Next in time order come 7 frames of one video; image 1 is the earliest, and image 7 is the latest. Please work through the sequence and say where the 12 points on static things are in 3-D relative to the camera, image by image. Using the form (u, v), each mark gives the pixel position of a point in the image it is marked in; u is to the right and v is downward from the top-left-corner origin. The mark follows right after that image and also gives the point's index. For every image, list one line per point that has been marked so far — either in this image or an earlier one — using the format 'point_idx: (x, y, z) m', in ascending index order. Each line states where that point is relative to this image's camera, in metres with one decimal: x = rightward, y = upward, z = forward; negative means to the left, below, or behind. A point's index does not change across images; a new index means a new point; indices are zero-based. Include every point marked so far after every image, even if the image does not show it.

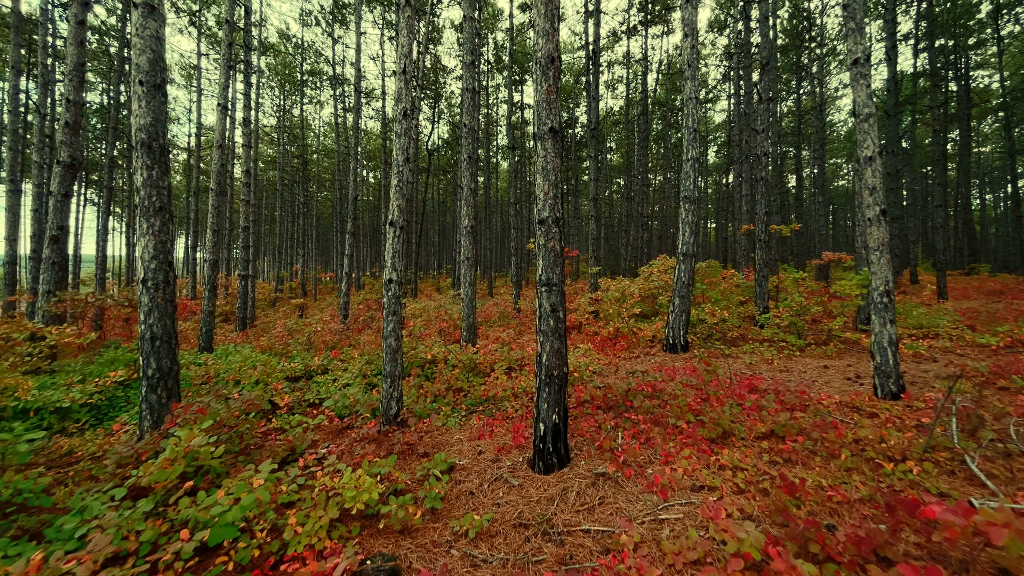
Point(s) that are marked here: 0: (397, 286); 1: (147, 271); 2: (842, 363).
0: (-1.5, 0.0, +5.8) m
1: (-4.4, +0.2, +5.3) m
2: (+5.9, -1.4, +7.8) m
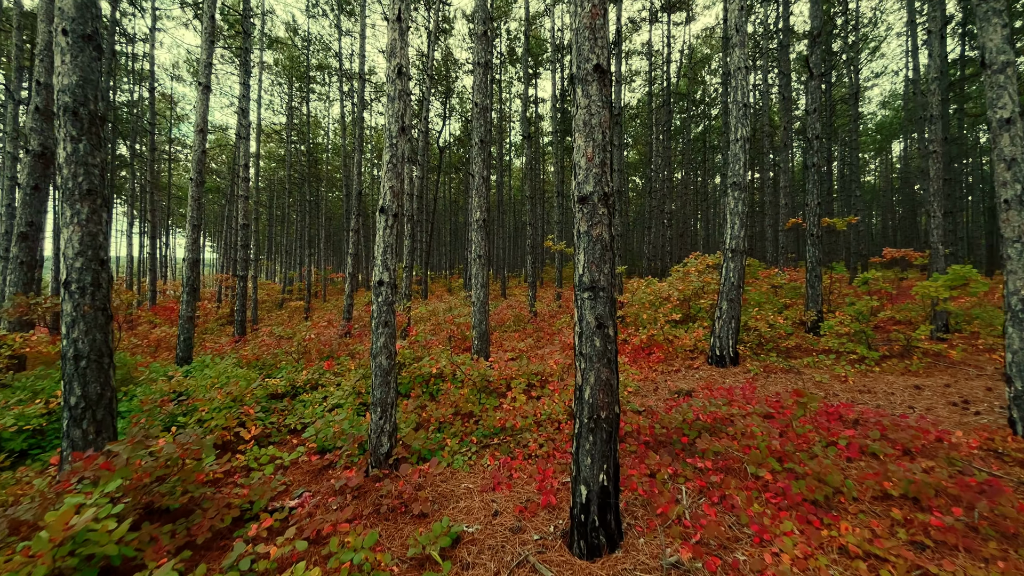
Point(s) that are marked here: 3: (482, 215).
0: (-1.3, 0.0, +4.6) m
1: (-4.2, +0.2, +4.1) m
2: (+6.2, -1.4, +6.4) m
3: (-0.6, +1.5, +8.9) m
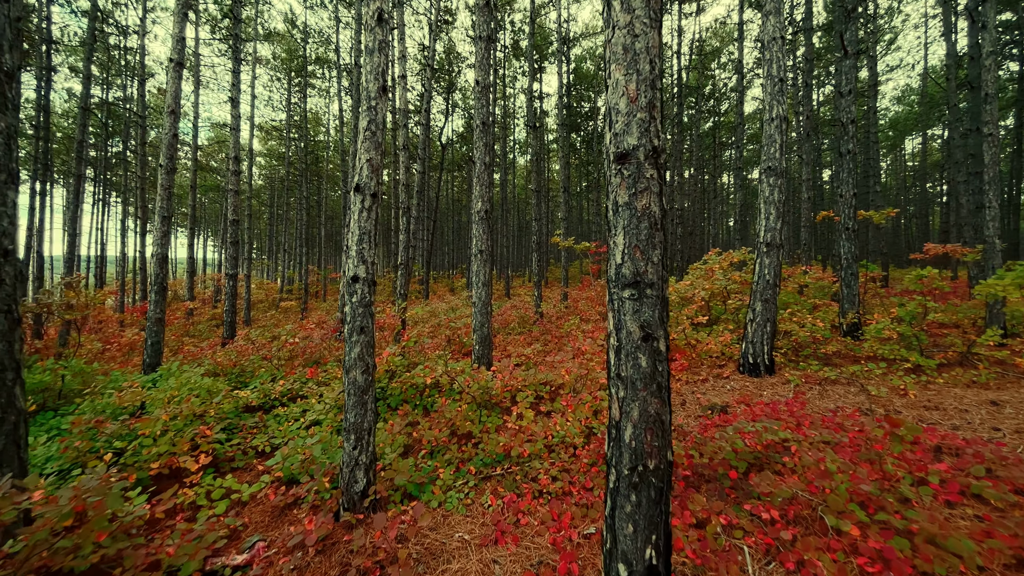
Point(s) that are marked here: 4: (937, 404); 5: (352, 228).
0: (-1.2, 0.0, +3.7) m
1: (-4.1, +0.2, +3.3) m
2: (+6.3, -1.4, +5.5) m
3: (-0.5, +1.5, +8.0) m
4: (+5.2, -1.4, +5.4) m
5: (-1.4, +0.5, +3.9) m
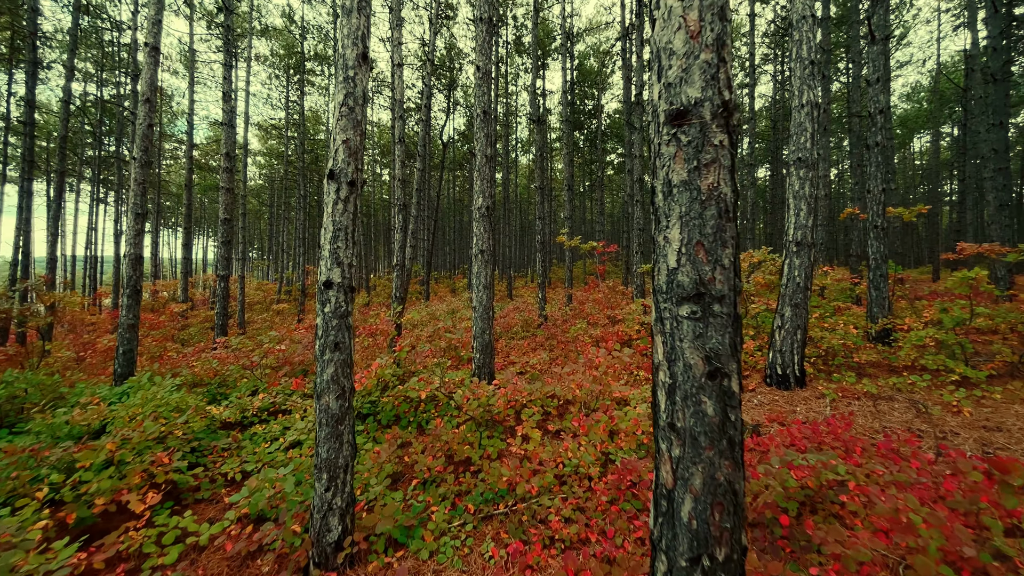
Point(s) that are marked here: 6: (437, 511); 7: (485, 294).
0: (-1.2, -0.1, +3.1) m
1: (-4.1, +0.1, +2.7) m
2: (+6.3, -1.4, +4.8) m
3: (-0.5, +1.4, +7.4) m
4: (+5.3, -1.5, +4.7) m
5: (-1.4, +0.5, +3.3) m
6: (-0.6, -1.8, +3.5) m
7: (-0.4, -0.1, +7.3) m
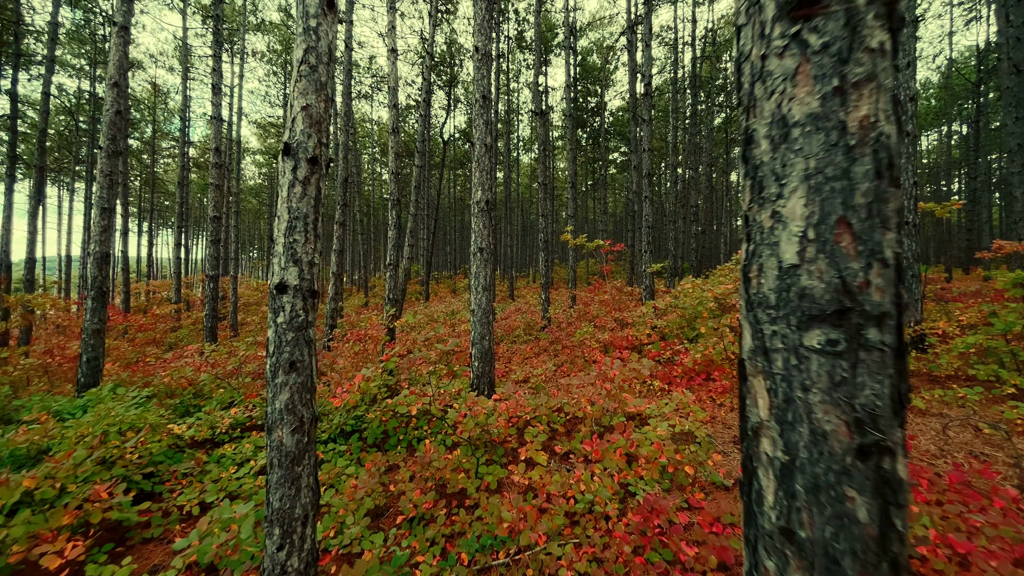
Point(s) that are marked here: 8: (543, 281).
0: (-1.2, -0.1, +2.5) m
1: (-4.1, +0.1, +2.1) m
2: (+6.3, -1.4, +4.2) m
3: (-0.5, +1.4, +6.8) m
4: (+5.3, -1.5, +4.1) m
5: (-1.4, +0.5, +2.7) m
6: (-0.6, -1.8, +2.9) m
7: (-0.4, -0.1, +6.7) m
8: (+1.0, +0.3, +14.2) m
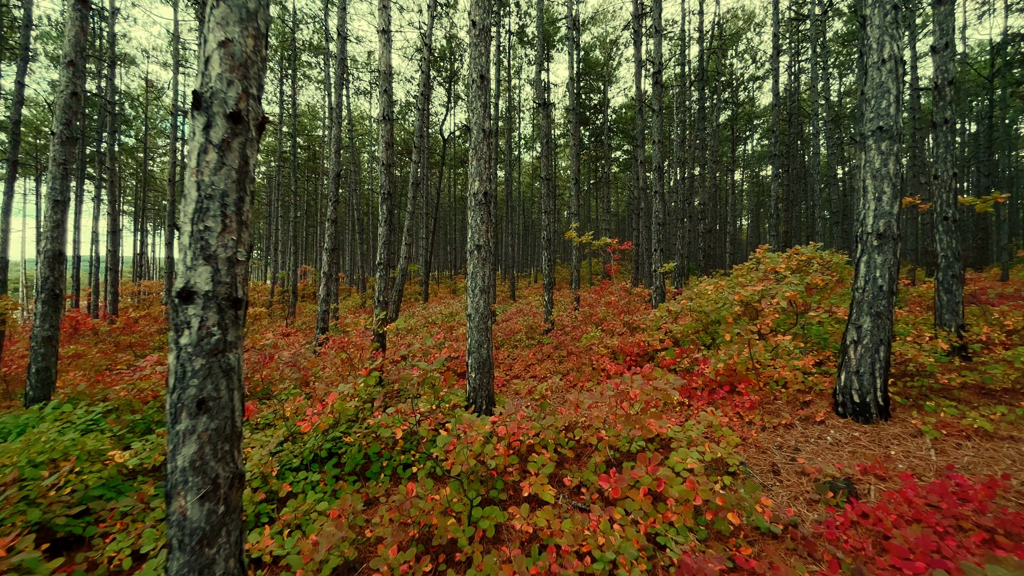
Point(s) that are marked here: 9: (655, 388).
0: (-1.2, -0.1, +1.8) m
1: (-4.1, +0.1, +1.4) m
2: (+6.3, -1.5, +3.5) m
3: (-0.4, +1.4, +6.1) m
4: (+5.3, -1.5, +3.4) m
5: (-1.4, +0.4, +2.0) m
6: (-0.6, -1.9, +2.2) m
7: (-0.4, -0.1, +6.0) m
8: (+1.0, +0.2, +13.5) m
9: (+1.3, -0.9, +4.0) m
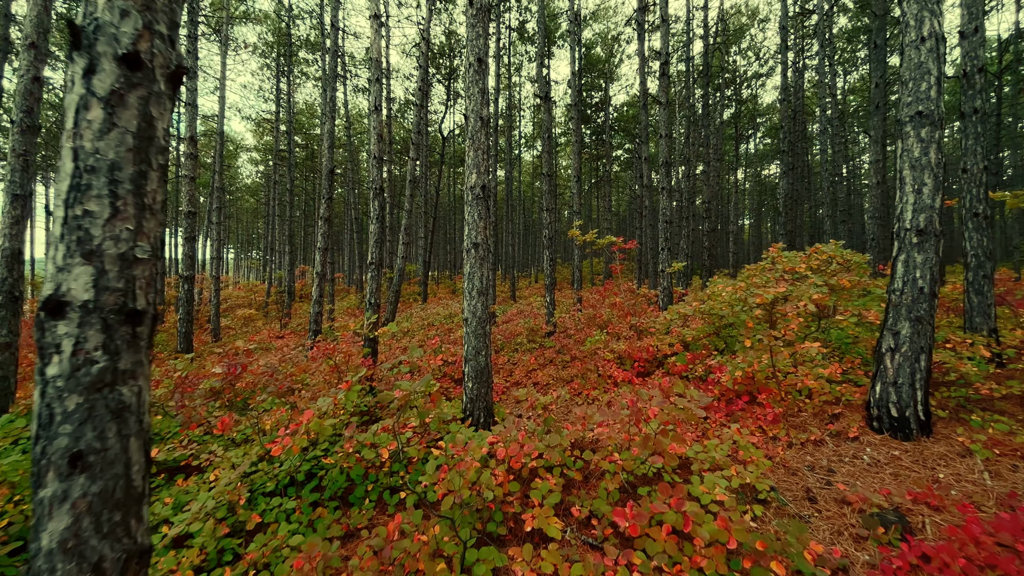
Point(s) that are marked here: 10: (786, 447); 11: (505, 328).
0: (-1.2, -0.1, +1.3) m
1: (-4.1, +0.1, +0.9) m
2: (+6.3, -1.5, +3.0) m
3: (-0.4, +1.4, +5.6) m
4: (+5.3, -1.5, +2.9) m
5: (-1.4, +0.4, +1.6) m
6: (-0.6, -1.9, +1.8) m
7: (-0.4, -0.2, +5.5) m
8: (+1.1, +0.2, +13.0) m
9: (+1.3, -0.9, +3.6) m
10: (+2.8, -1.6, +4.4) m
11: (-0.2, -1.0, +11.7) m
